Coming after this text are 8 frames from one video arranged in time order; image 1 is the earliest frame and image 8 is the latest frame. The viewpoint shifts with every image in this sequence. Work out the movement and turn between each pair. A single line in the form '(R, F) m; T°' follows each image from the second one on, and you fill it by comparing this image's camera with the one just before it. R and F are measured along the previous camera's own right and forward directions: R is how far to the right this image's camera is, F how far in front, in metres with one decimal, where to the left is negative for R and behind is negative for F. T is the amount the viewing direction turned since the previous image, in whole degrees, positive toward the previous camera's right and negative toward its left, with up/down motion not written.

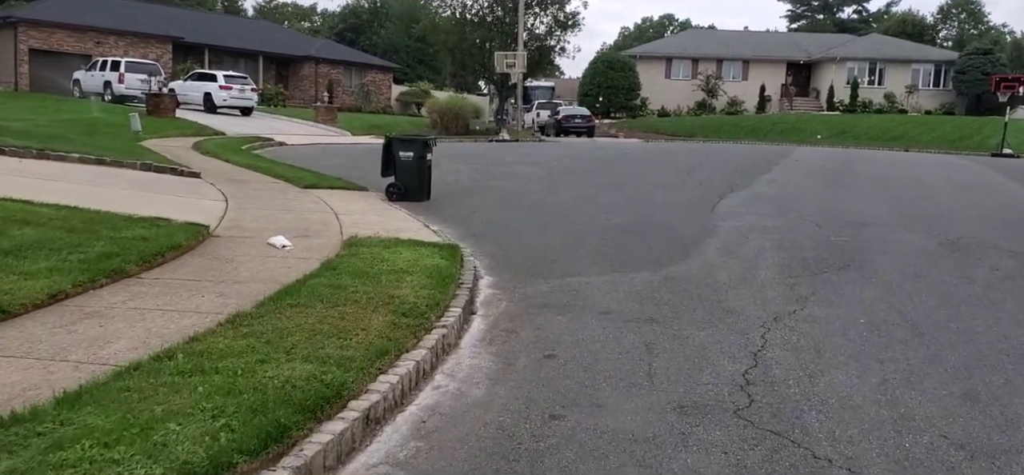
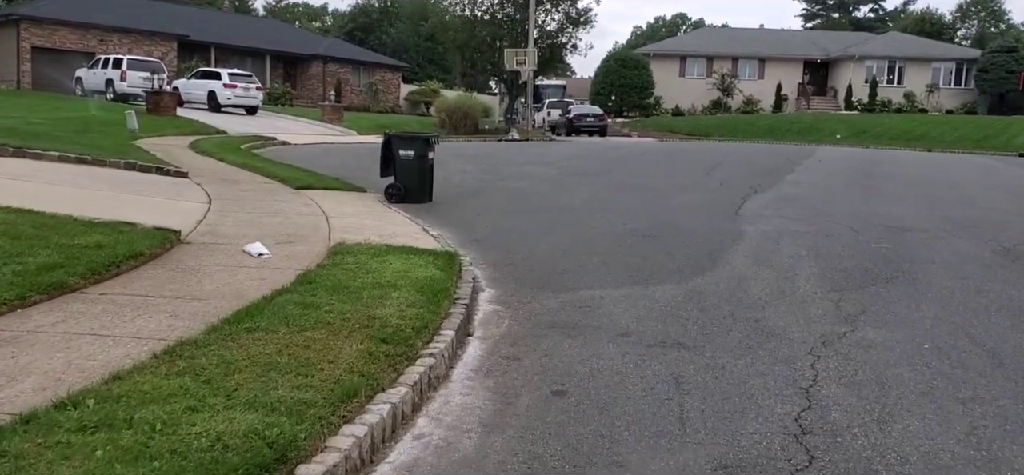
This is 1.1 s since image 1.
(+0.1, +1.0) m; -1°
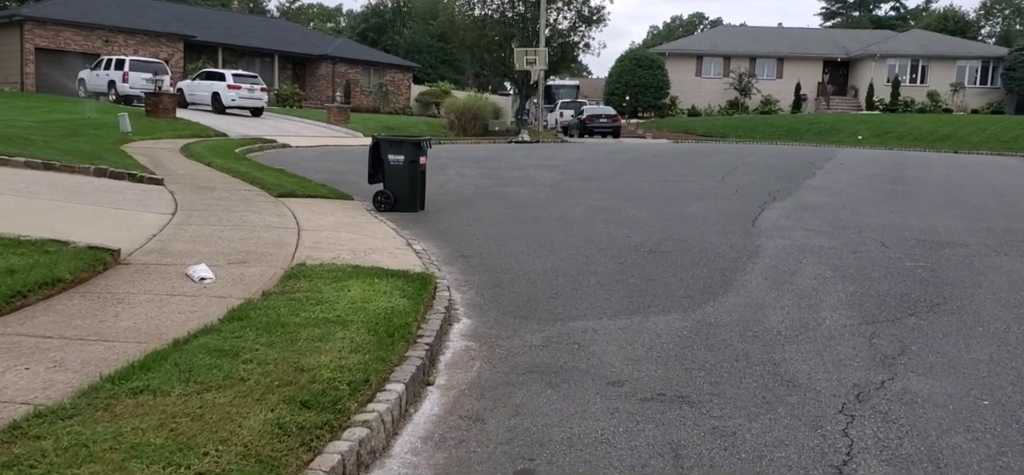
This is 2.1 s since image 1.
(+0.3, +1.0) m; -1°
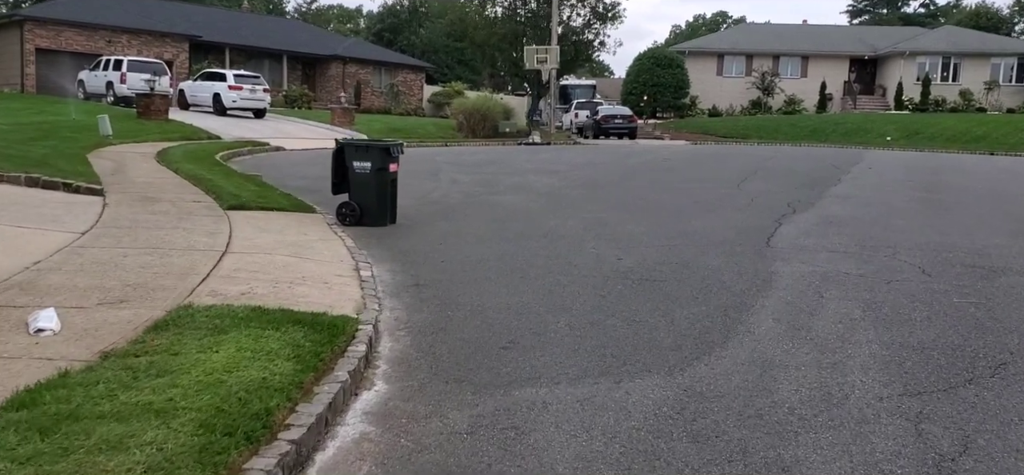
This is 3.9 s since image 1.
(+0.5, +1.6) m; -1°
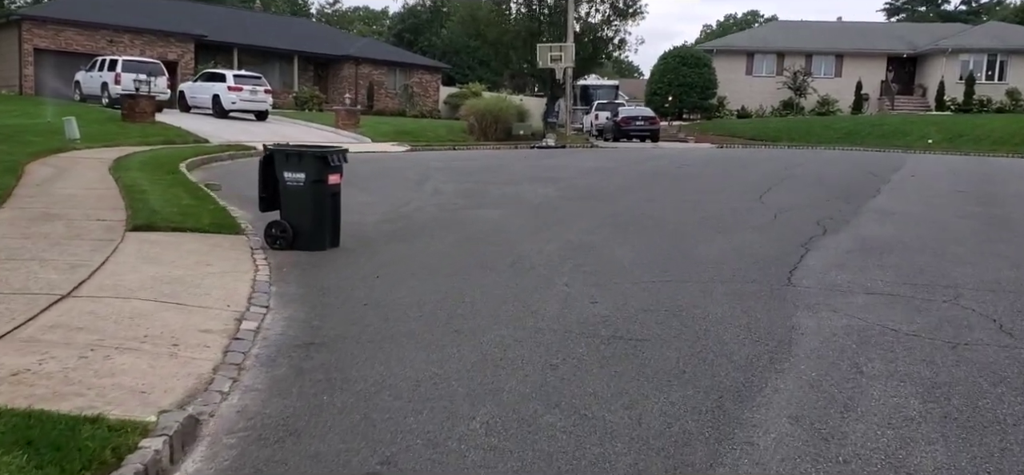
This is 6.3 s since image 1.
(+0.7, +2.1) m; -2°
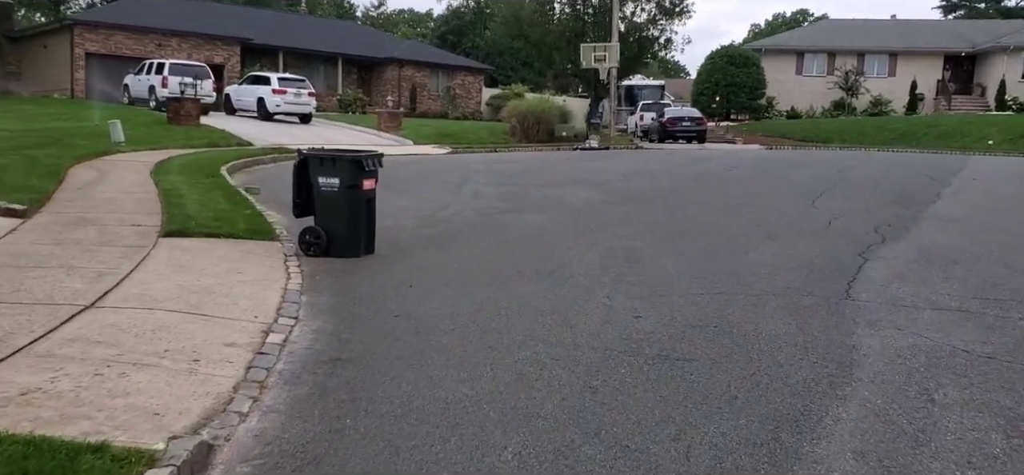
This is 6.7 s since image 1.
(0.0, +0.4) m; -3°
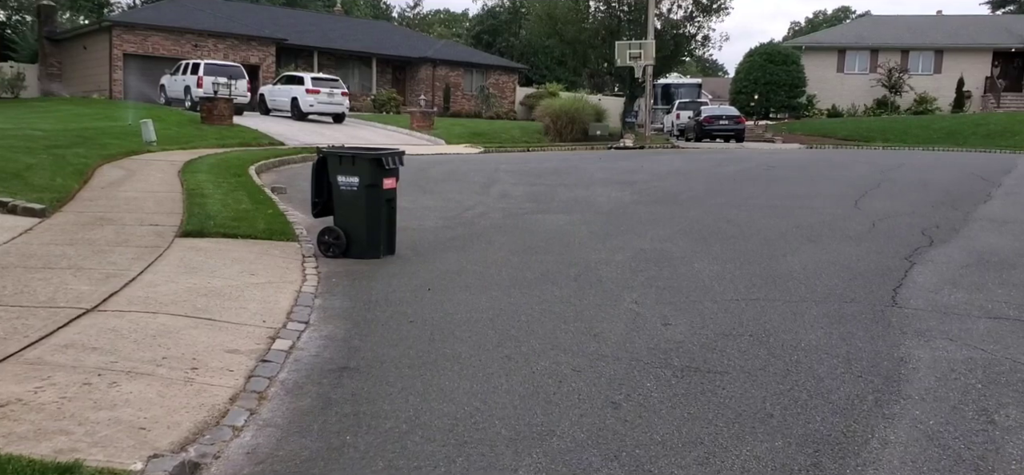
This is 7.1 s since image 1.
(+0.1, +0.4) m; -2°
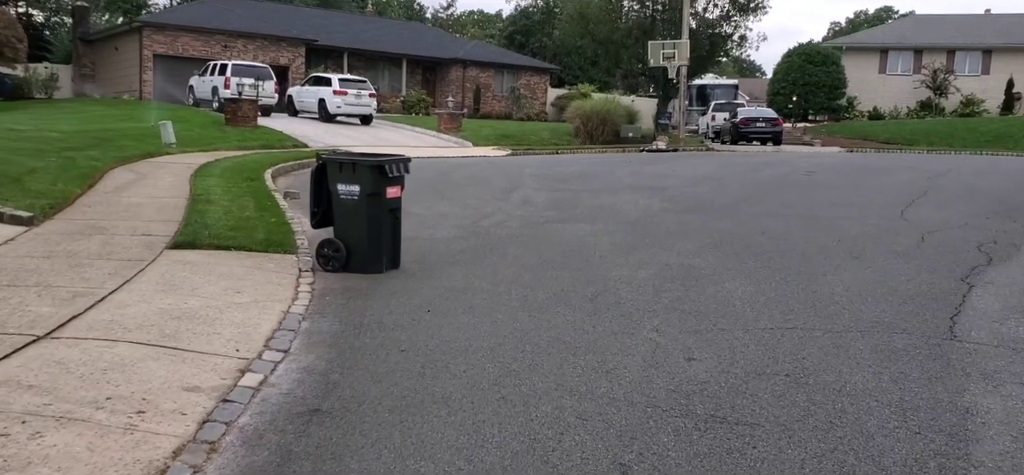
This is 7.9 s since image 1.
(+0.2, +0.7) m; -2°
